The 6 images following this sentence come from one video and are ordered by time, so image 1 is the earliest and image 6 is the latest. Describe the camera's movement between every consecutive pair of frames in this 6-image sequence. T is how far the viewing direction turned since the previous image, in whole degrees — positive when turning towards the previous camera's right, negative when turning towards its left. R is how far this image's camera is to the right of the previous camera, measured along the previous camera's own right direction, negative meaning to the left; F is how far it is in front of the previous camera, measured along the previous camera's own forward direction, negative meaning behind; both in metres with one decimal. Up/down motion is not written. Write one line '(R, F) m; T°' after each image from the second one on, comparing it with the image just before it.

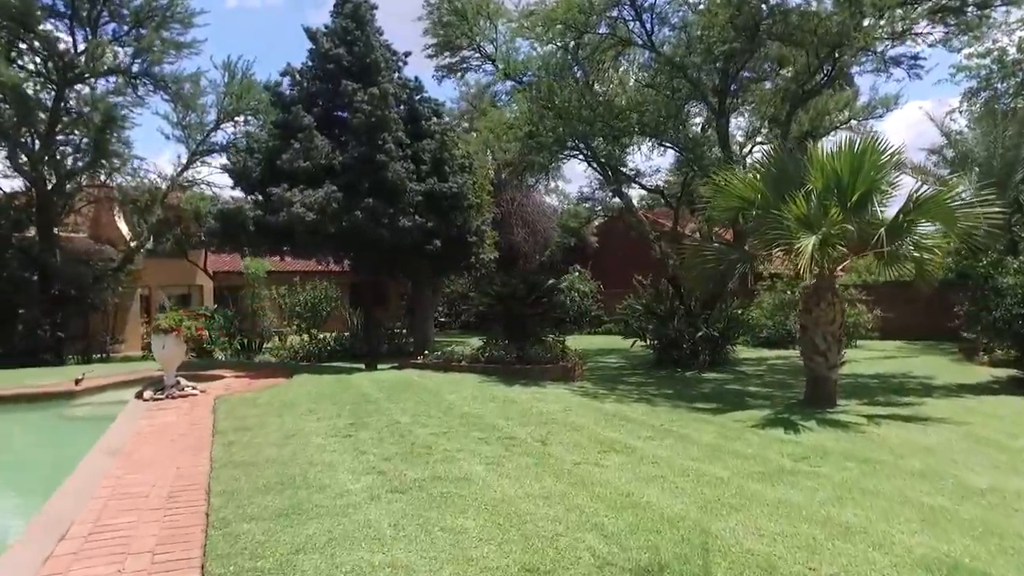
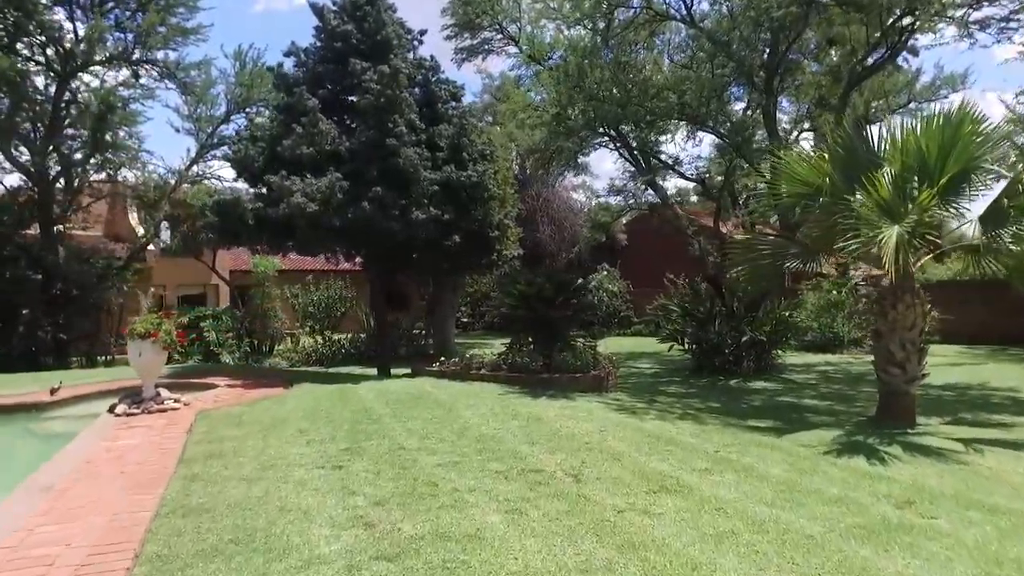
(0.0, +1.3) m; -2°
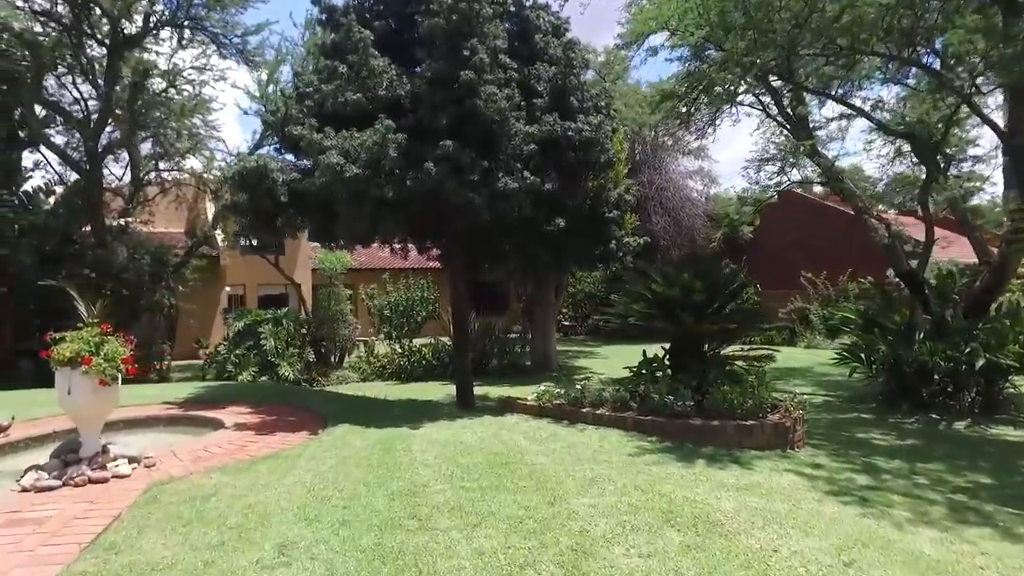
(-0.4, +3.5) m; -8°
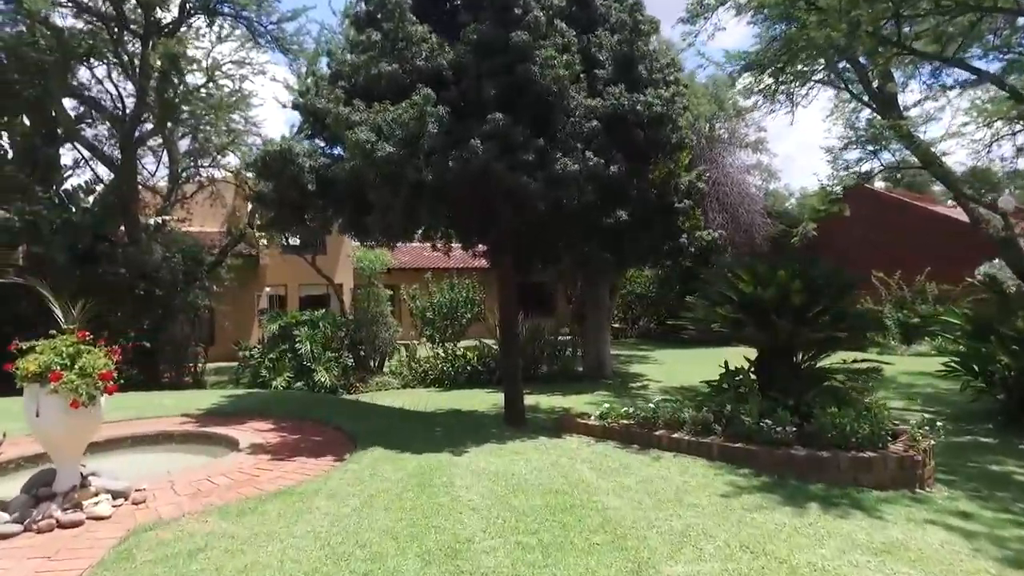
(-0.2, +1.2) m; -4°
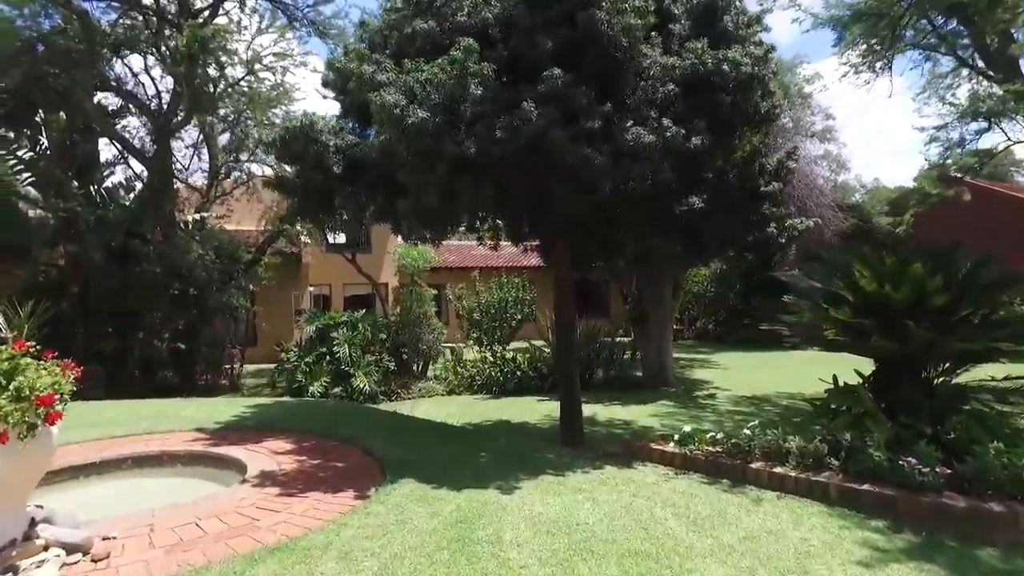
(-0.1, +1.2) m; -4°
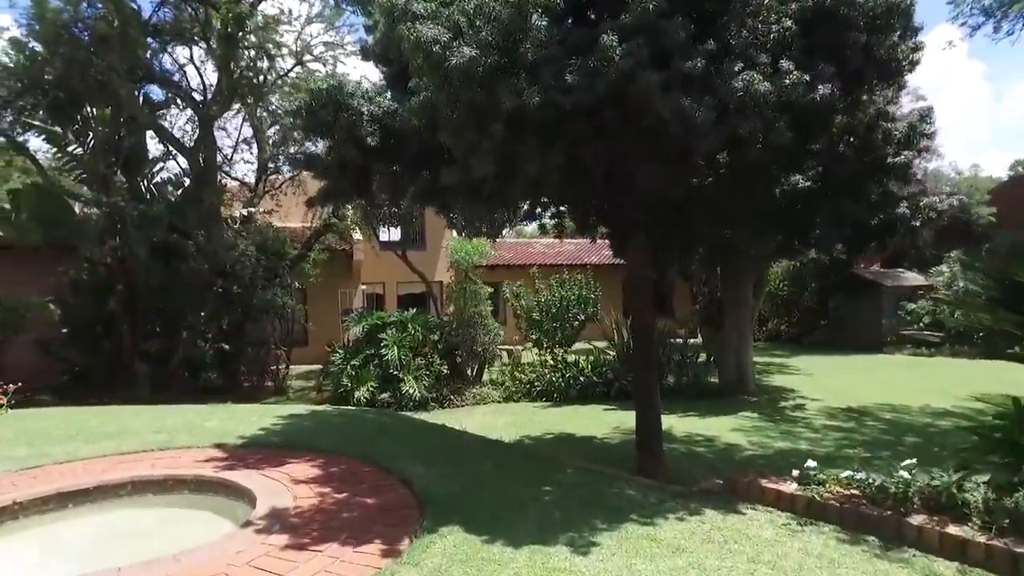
(-0.1, +1.2) m; -5°
